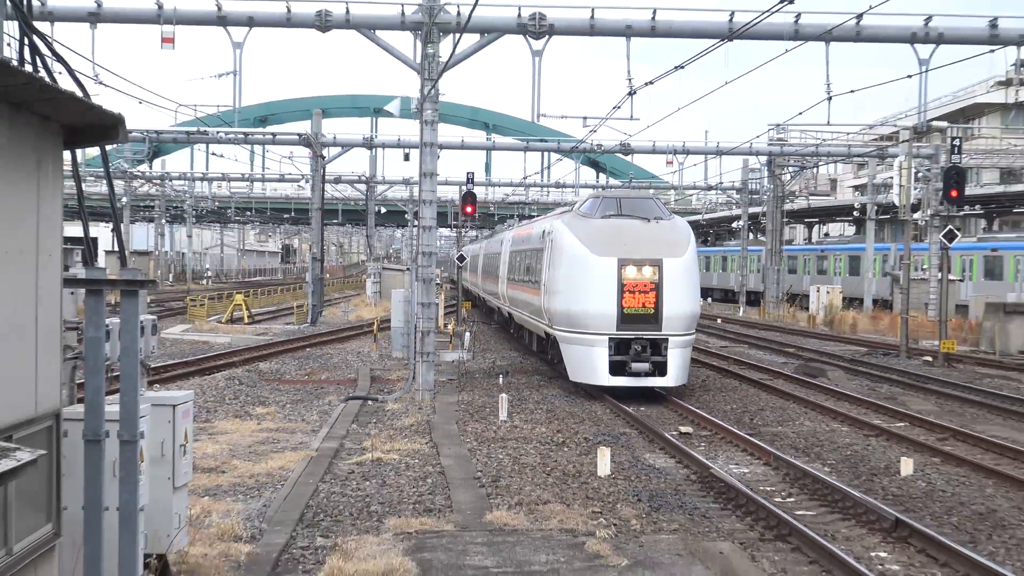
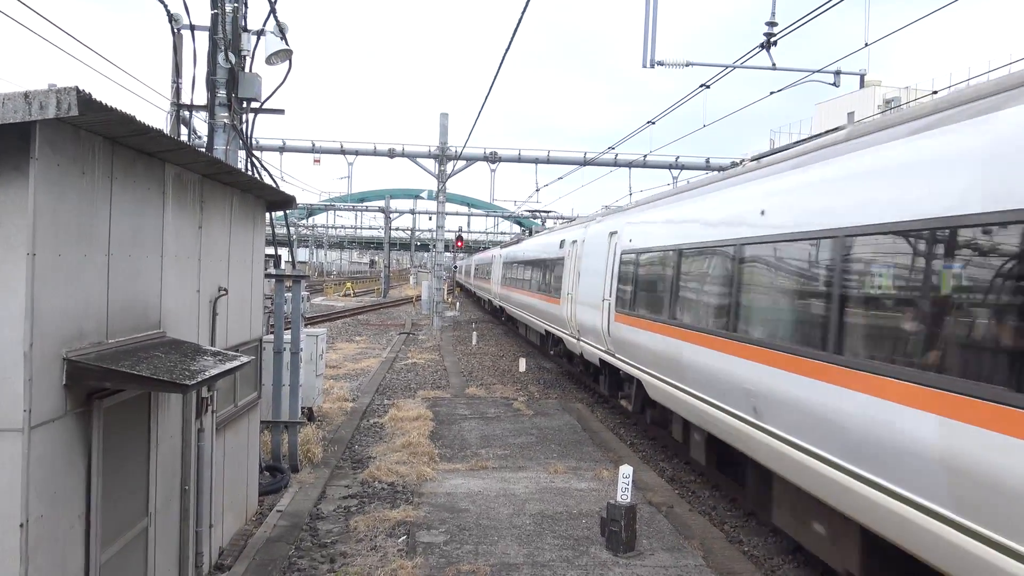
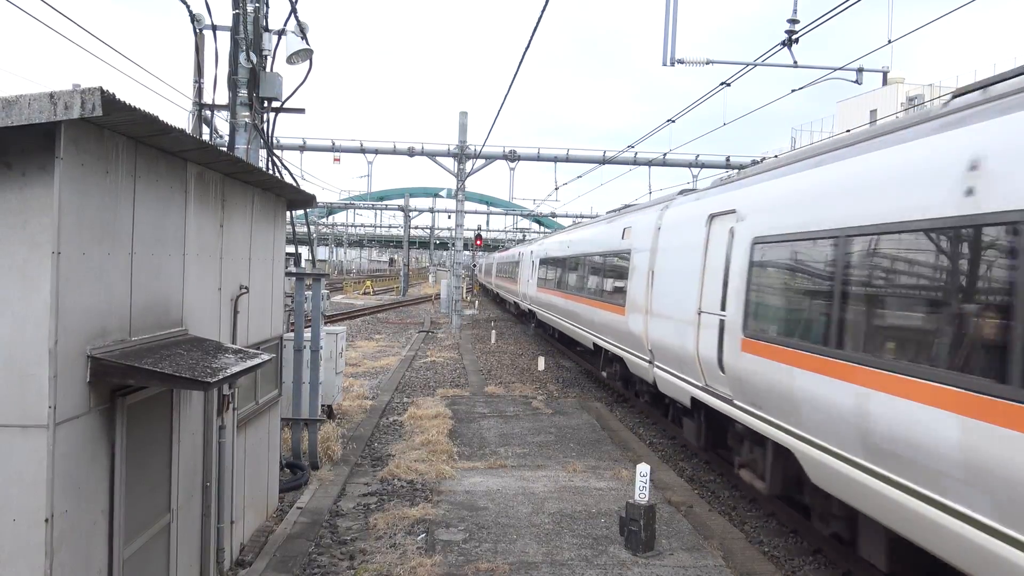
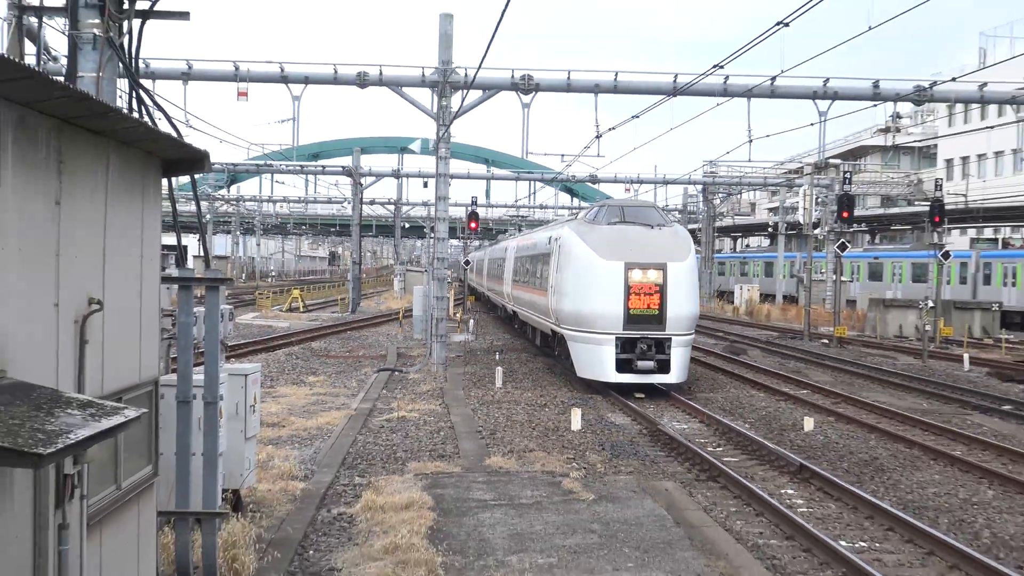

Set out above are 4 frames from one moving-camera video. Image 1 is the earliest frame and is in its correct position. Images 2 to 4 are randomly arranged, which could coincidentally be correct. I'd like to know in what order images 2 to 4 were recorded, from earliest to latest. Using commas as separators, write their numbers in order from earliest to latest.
4, 2, 3
